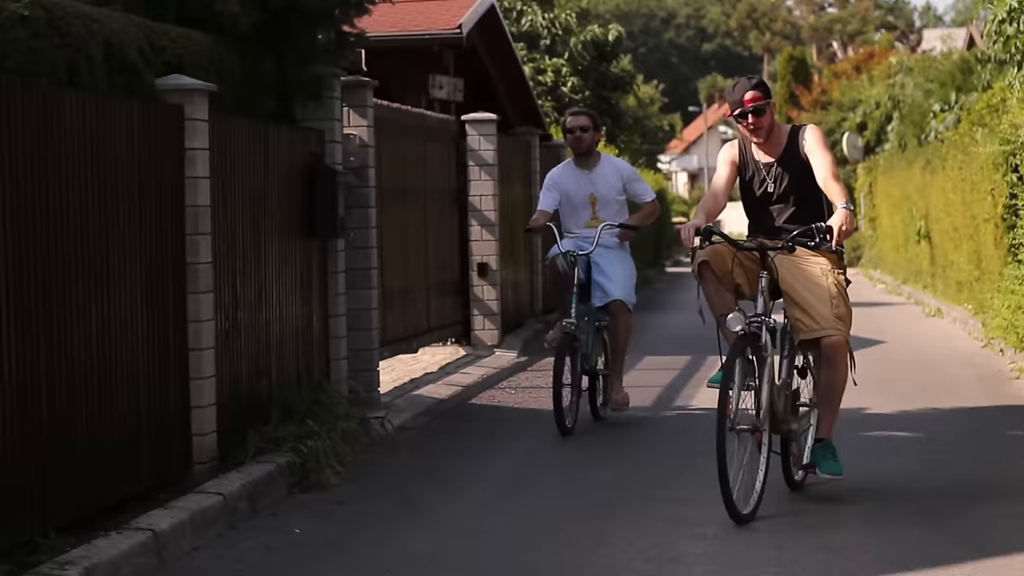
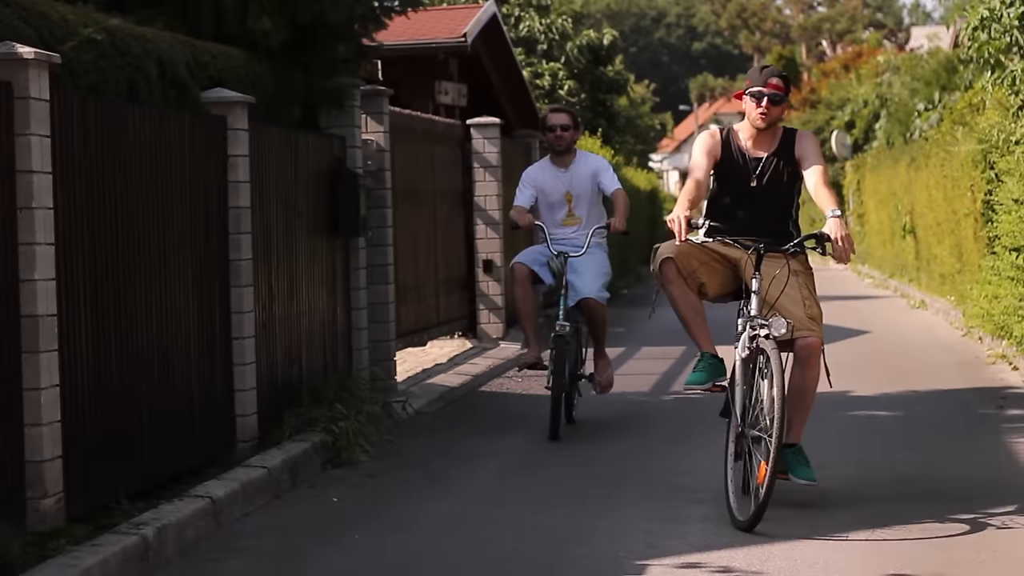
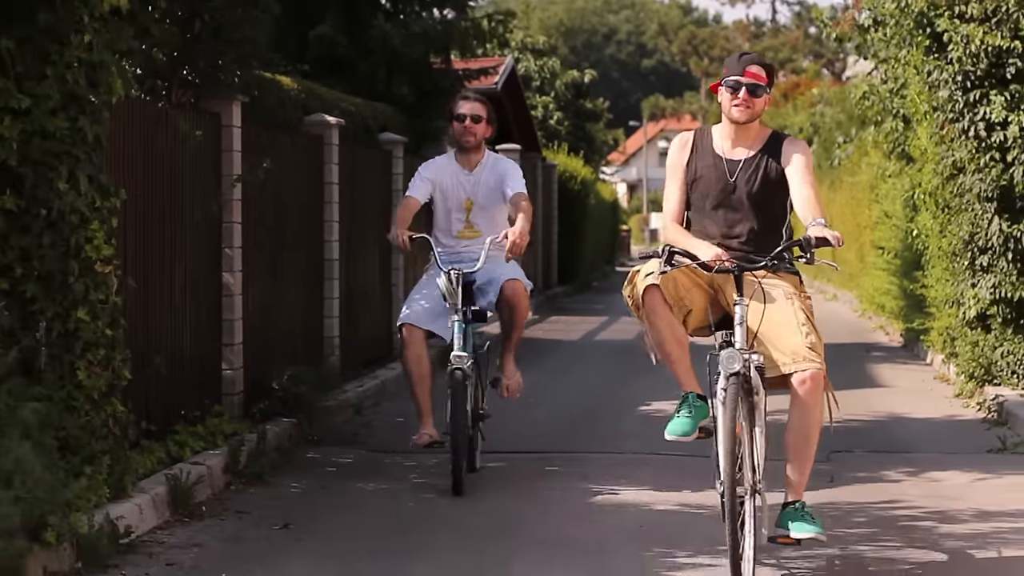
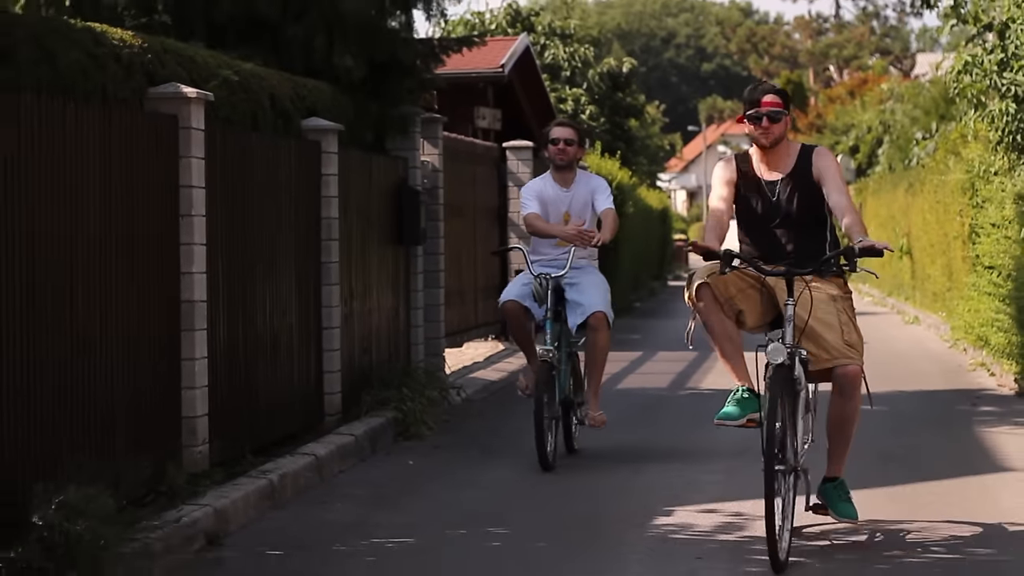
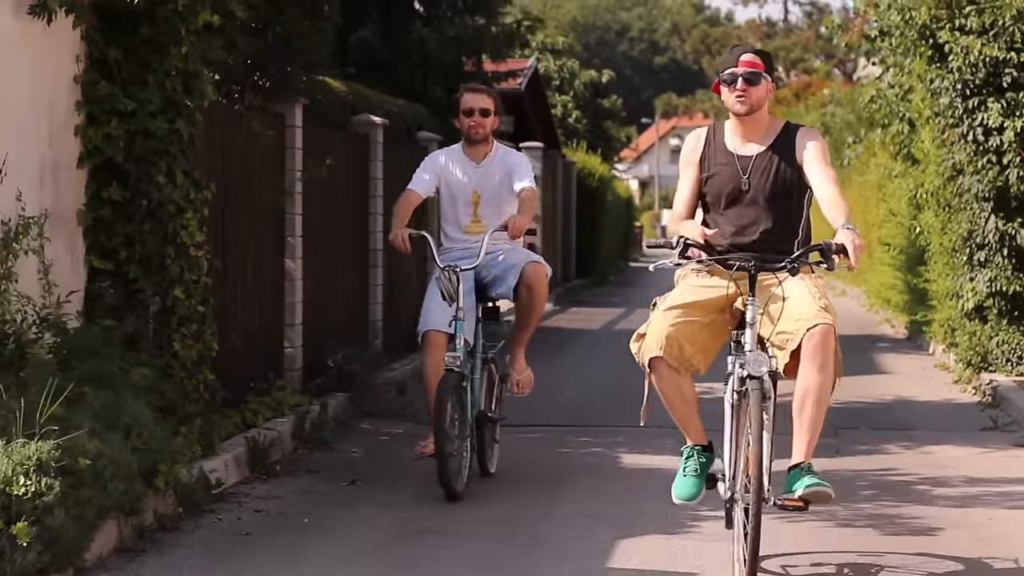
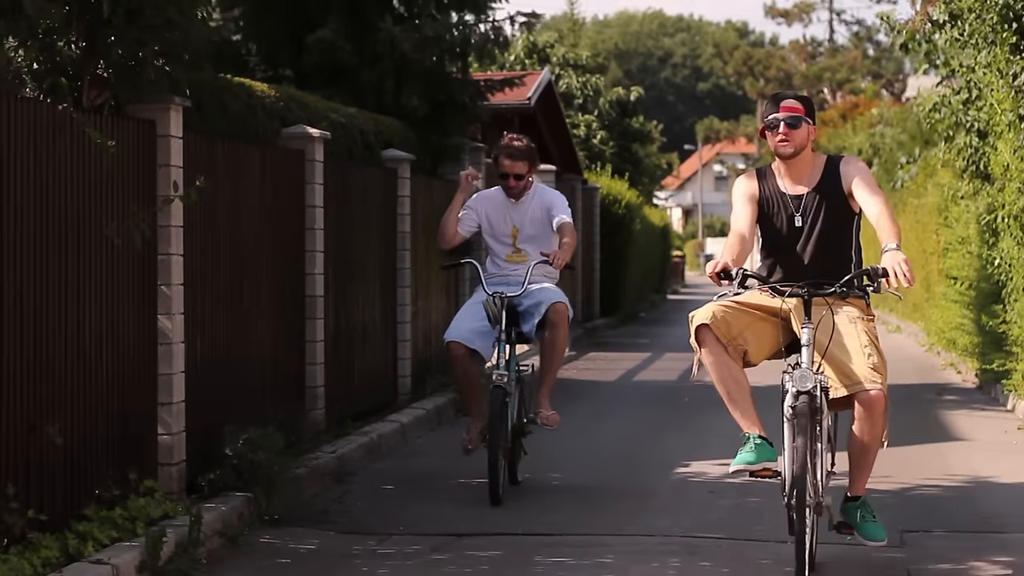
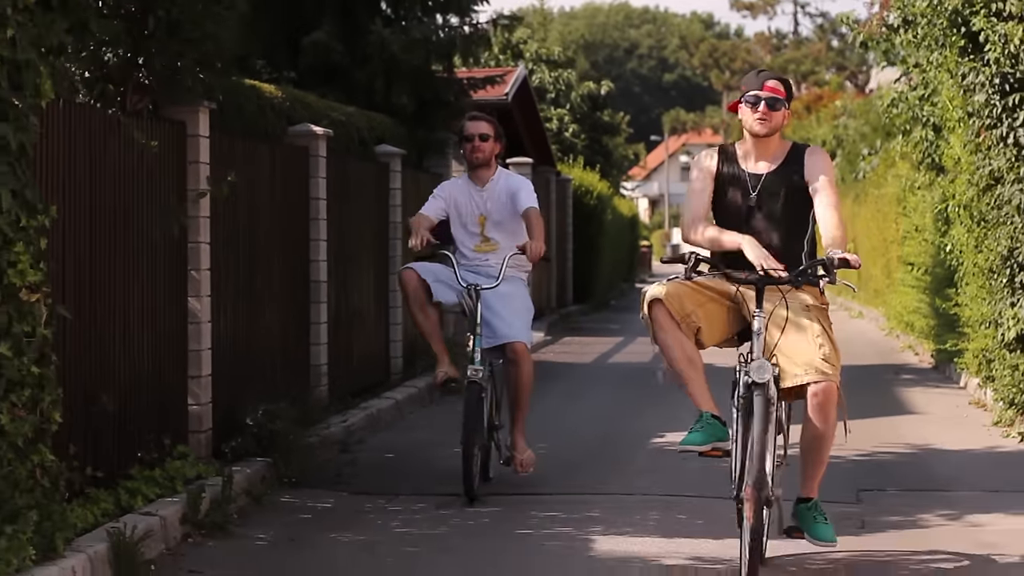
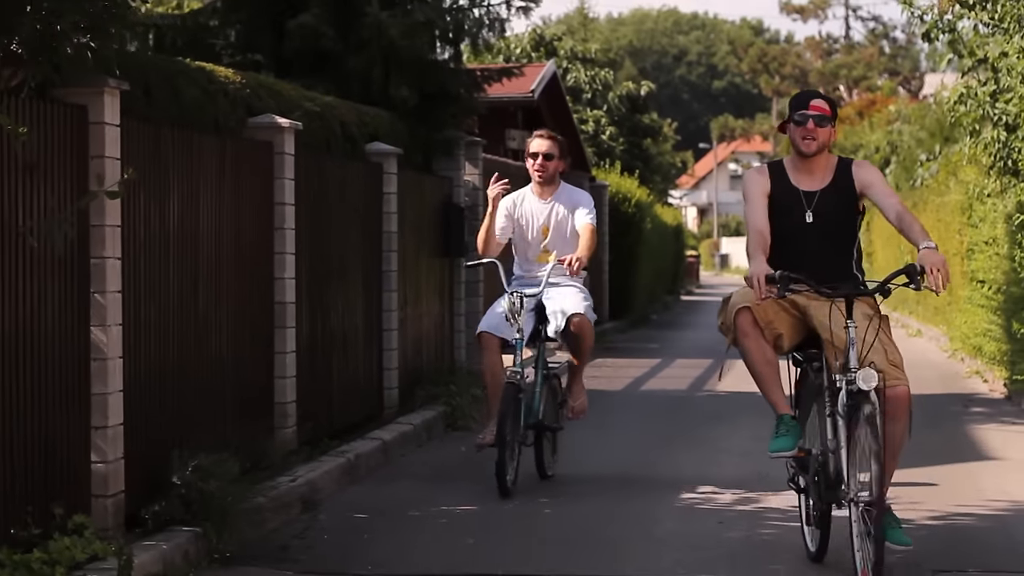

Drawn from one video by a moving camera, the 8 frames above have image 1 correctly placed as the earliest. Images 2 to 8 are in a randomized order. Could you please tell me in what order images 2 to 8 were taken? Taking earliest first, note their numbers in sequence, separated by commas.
2, 4, 8, 6, 7, 3, 5
